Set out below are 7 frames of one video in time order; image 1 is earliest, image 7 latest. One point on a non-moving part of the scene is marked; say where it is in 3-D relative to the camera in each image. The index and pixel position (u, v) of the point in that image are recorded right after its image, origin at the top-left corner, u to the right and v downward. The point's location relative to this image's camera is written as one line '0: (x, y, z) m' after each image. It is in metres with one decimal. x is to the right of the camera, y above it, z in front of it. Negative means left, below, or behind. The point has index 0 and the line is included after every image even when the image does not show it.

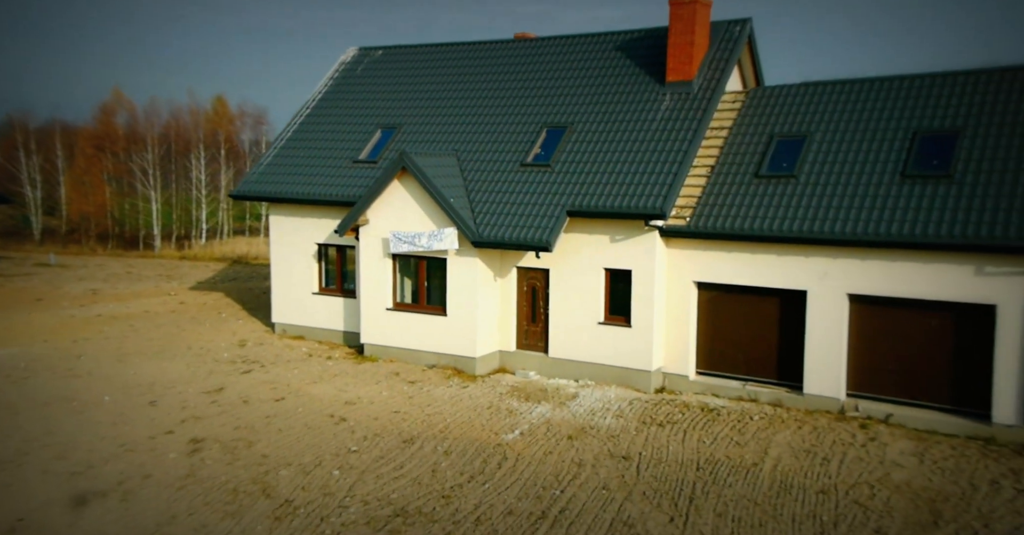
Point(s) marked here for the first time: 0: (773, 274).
0: (+4.7, -0.1, +14.1) m
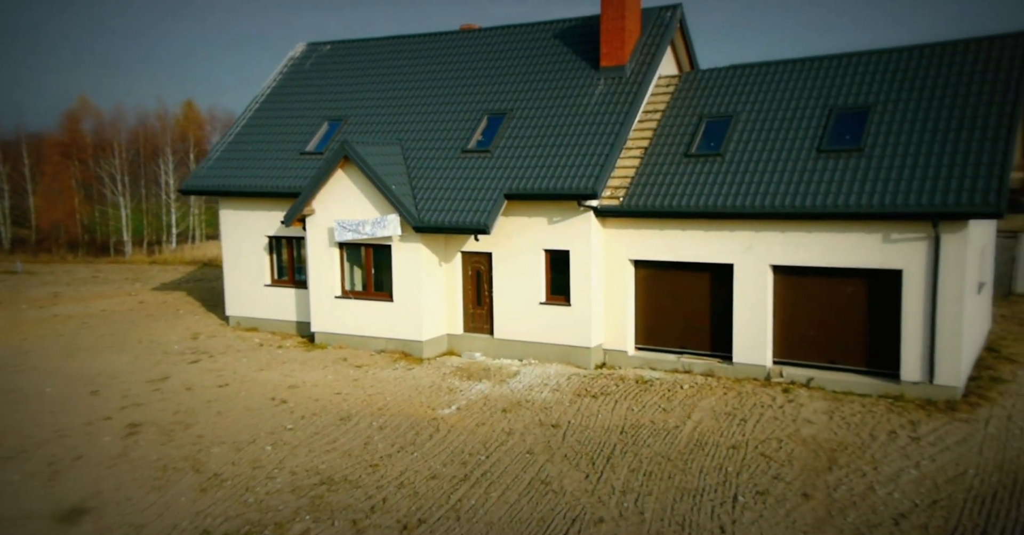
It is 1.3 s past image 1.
0: (+3.5, +0.4, +14.6) m
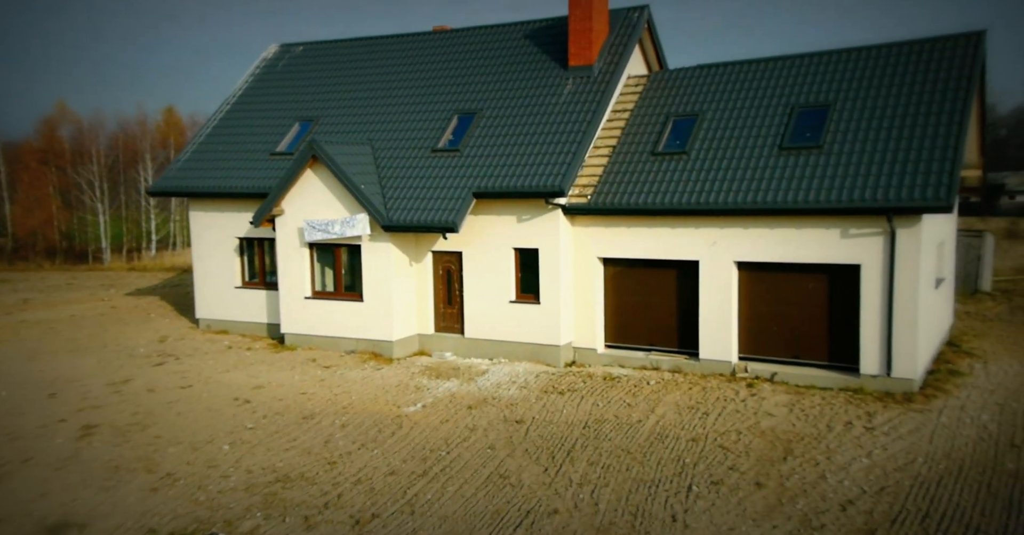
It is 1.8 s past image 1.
0: (+2.9, +0.4, +14.8) m
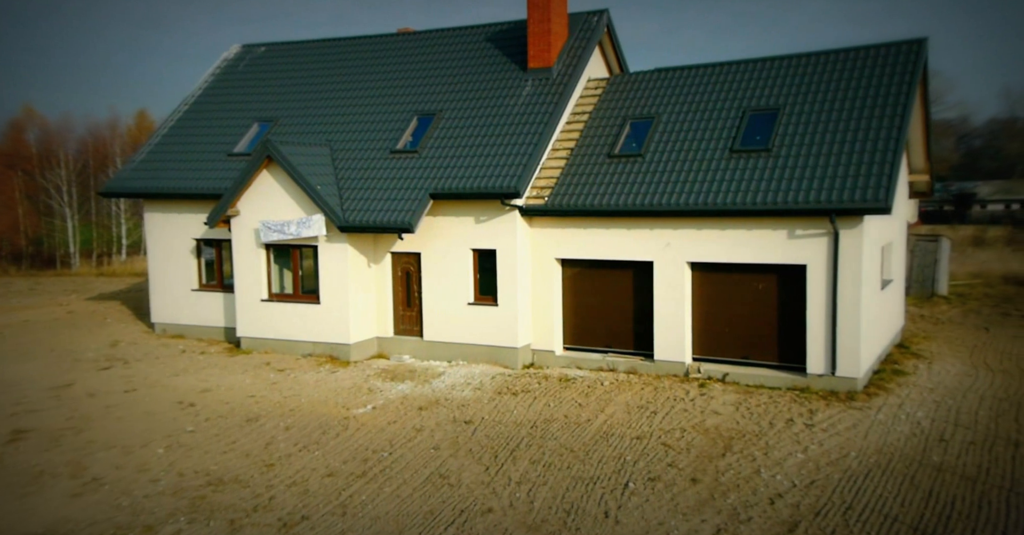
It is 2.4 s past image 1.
0: (+2.1, +0.4, +14.9) m
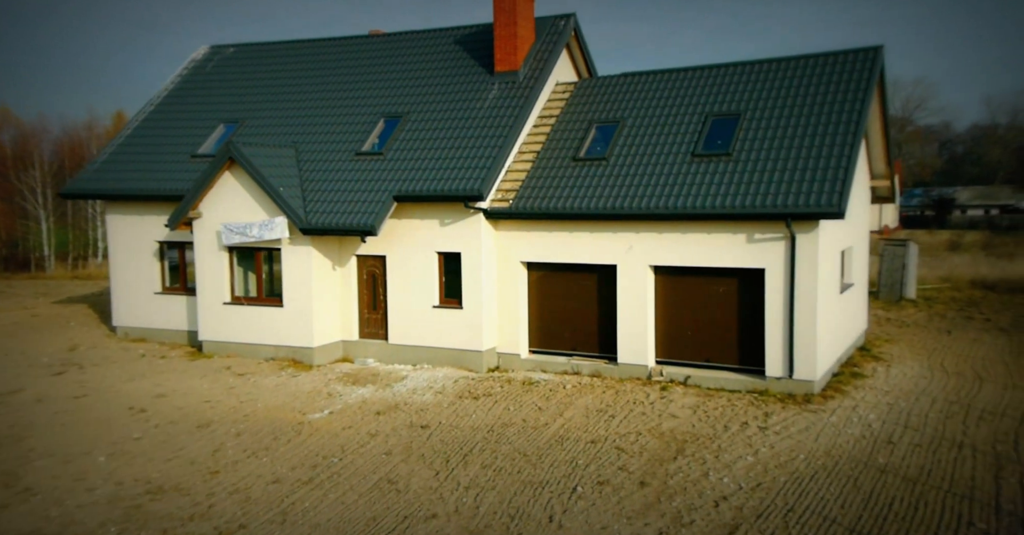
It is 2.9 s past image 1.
0: (+1.4, +0.3, +14.9) m
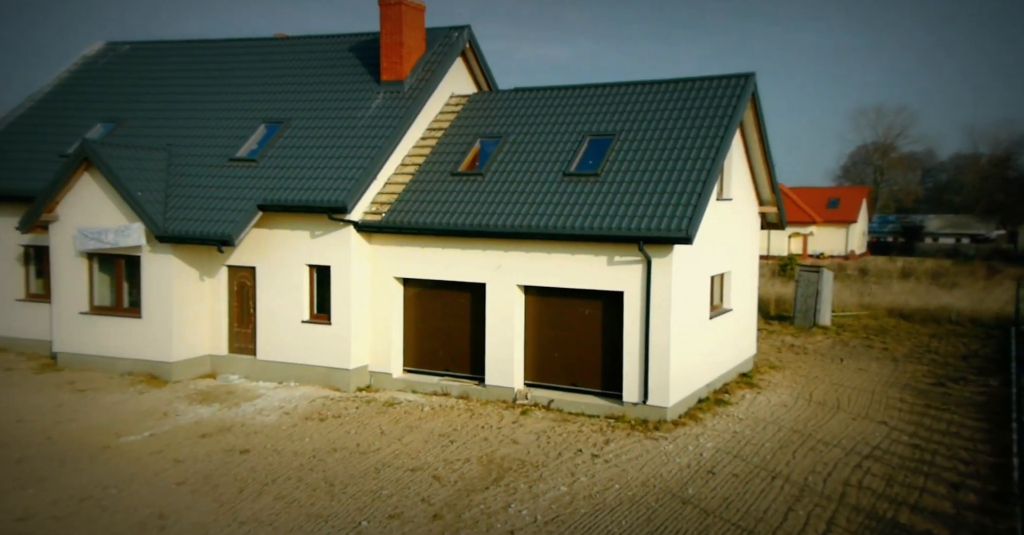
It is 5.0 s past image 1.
0: (-1.1, 0.0, +14.4) m
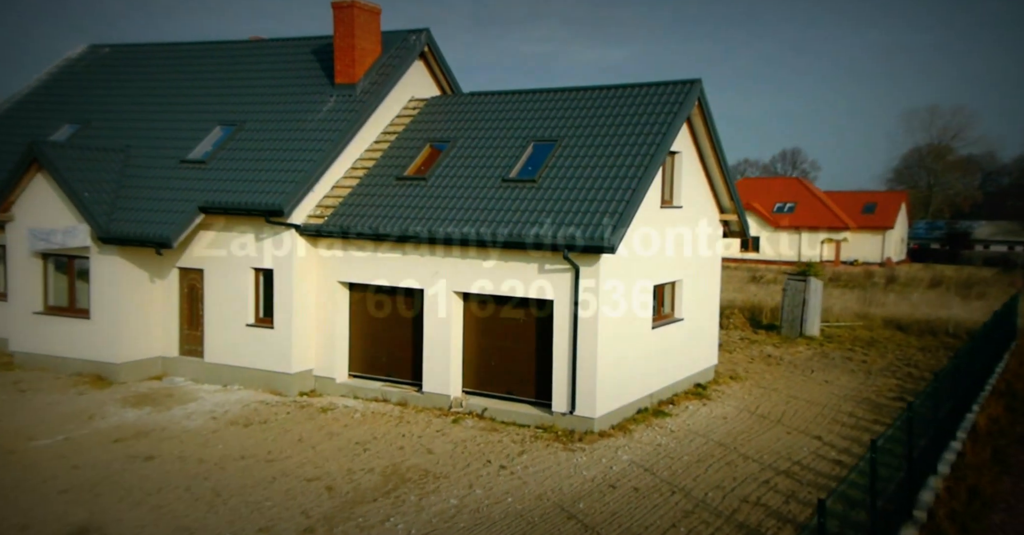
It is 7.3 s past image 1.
0: (-2.2, -0.1, +14.3) m
